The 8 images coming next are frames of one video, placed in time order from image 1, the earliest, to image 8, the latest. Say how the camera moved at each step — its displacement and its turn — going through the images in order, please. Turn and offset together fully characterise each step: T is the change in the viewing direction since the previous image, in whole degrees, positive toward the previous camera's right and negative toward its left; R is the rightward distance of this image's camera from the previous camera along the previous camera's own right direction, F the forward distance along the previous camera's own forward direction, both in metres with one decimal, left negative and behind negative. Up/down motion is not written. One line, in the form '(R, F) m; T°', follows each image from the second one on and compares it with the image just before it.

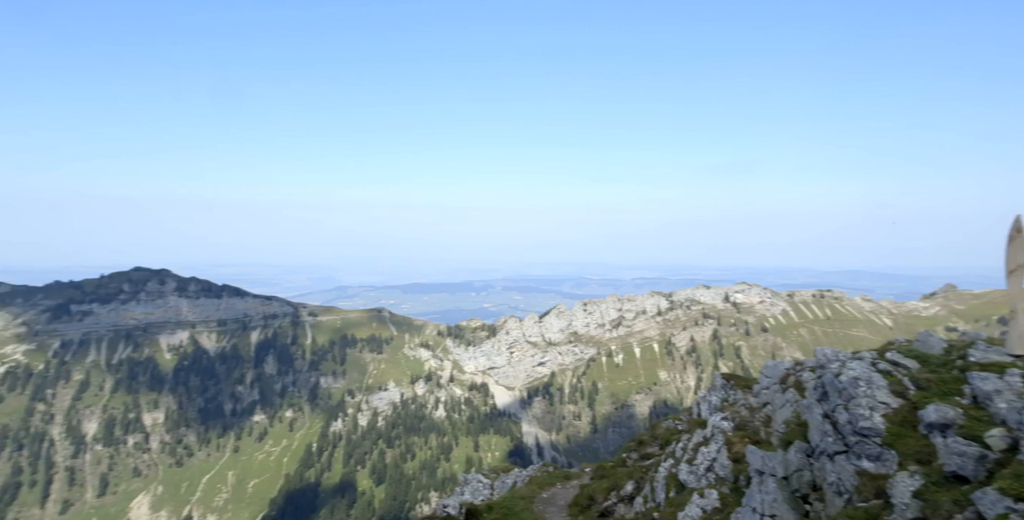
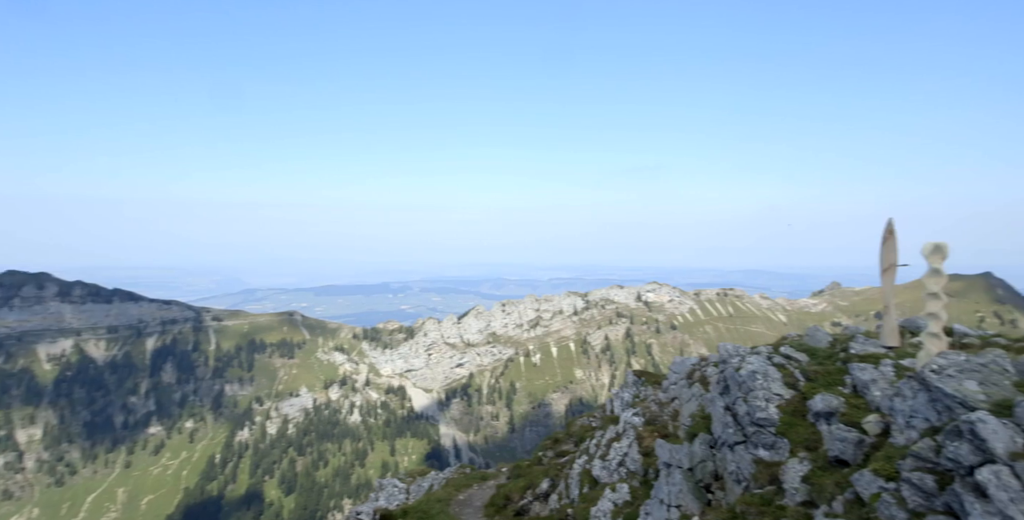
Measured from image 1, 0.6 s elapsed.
(+0.8, -0.4) m; +7°
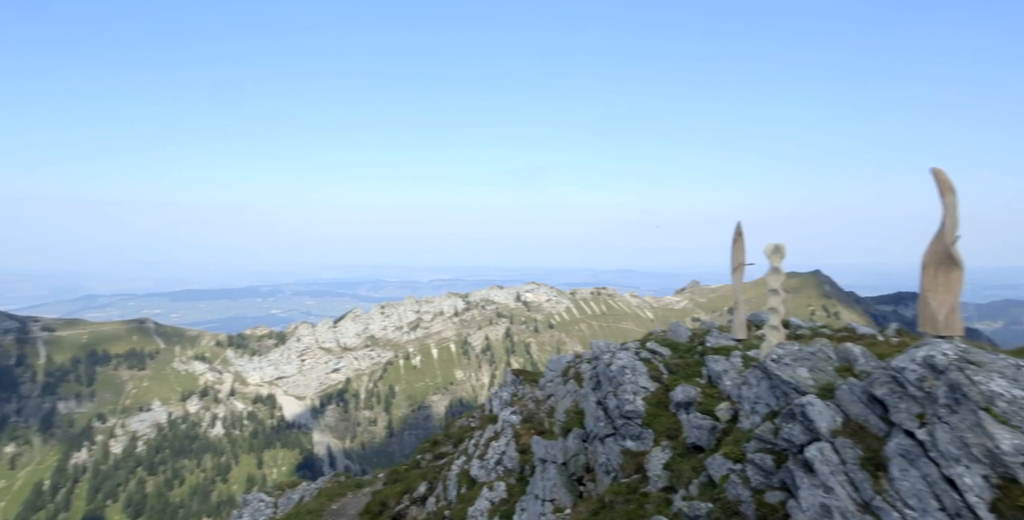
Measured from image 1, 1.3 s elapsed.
(+1.7, -0.3) m; +10°
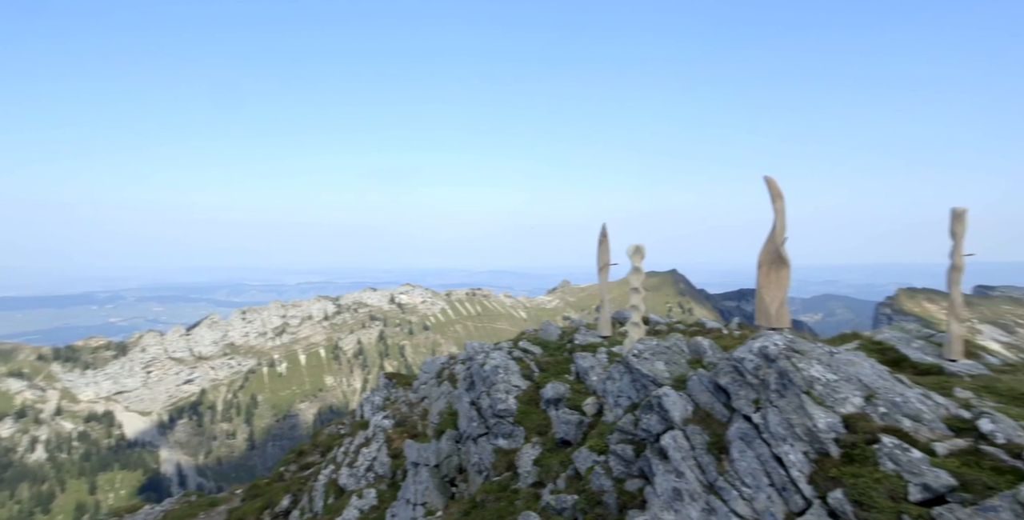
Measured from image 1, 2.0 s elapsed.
(+1.5, +0.4) m; +11°
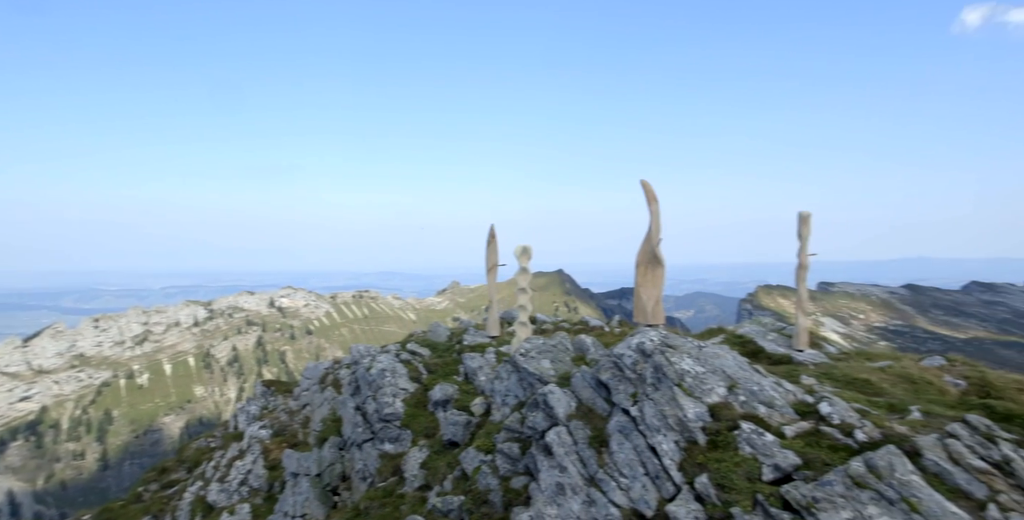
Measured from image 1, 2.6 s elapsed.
(+0.6, +0.2) m; +10°
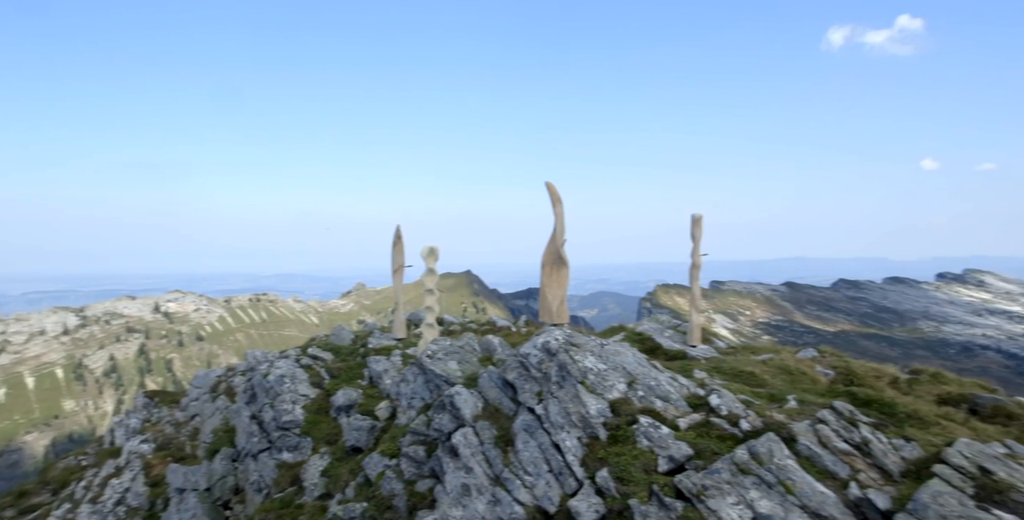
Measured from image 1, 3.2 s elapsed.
(+0.3, +0.1) m; +8°
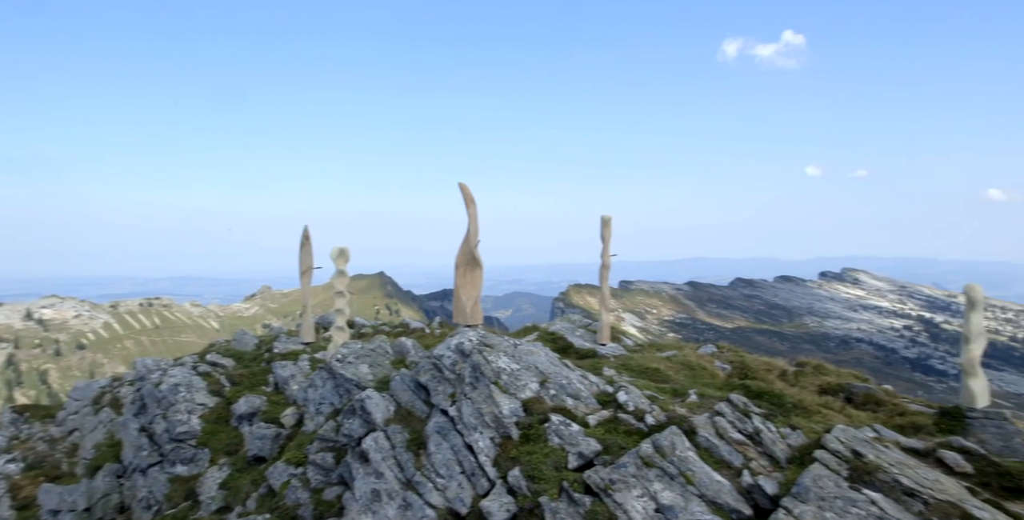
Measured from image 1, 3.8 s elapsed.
(+0.2, +0.1) m; +8°
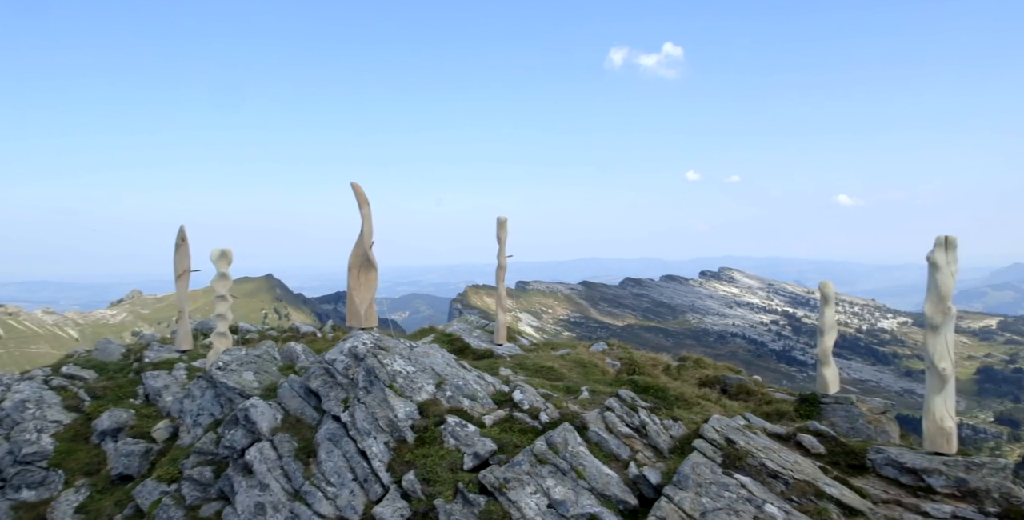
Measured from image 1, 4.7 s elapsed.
(+0.2, +0.1) m; +9°
